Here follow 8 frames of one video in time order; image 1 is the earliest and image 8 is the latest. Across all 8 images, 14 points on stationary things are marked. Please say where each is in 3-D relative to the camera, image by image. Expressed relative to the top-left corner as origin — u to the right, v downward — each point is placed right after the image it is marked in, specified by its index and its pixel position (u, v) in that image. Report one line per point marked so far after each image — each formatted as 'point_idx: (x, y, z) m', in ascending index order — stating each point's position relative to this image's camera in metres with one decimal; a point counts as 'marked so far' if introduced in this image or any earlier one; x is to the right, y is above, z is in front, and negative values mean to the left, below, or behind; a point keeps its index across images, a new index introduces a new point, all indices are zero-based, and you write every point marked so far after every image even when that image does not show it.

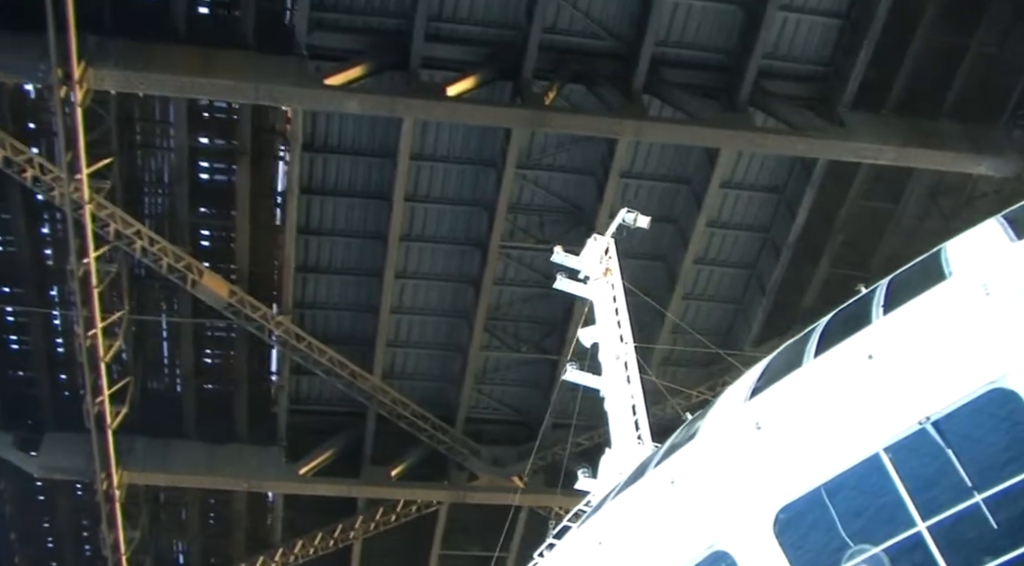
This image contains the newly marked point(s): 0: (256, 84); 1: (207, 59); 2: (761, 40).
0: (-3.5, +2.7, +18.2) m
1: (-4.2, +3.1, +18.3) m
2: (+3.8, +3.6, +19.9) m
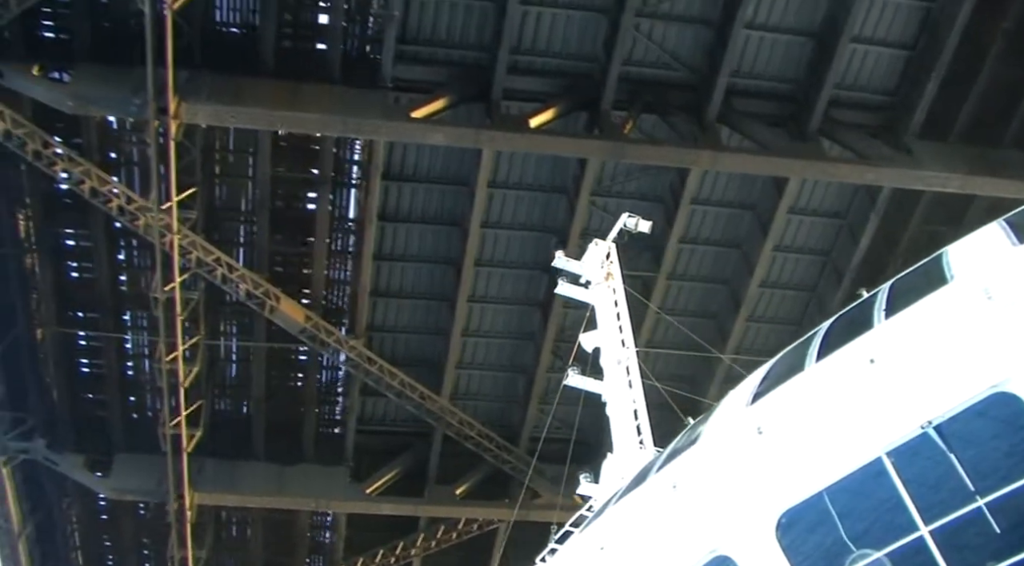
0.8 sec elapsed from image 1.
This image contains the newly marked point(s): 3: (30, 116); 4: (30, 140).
0: (-2.3, +2.3, +18.6) m
1: (-3.0, +2.7, +18.7) m
2: (+4.9, +3.2, +20.3) m
3: (-7.1, +2.5, +19.7) m
4: (-7.1, +2.1, +19.3) m
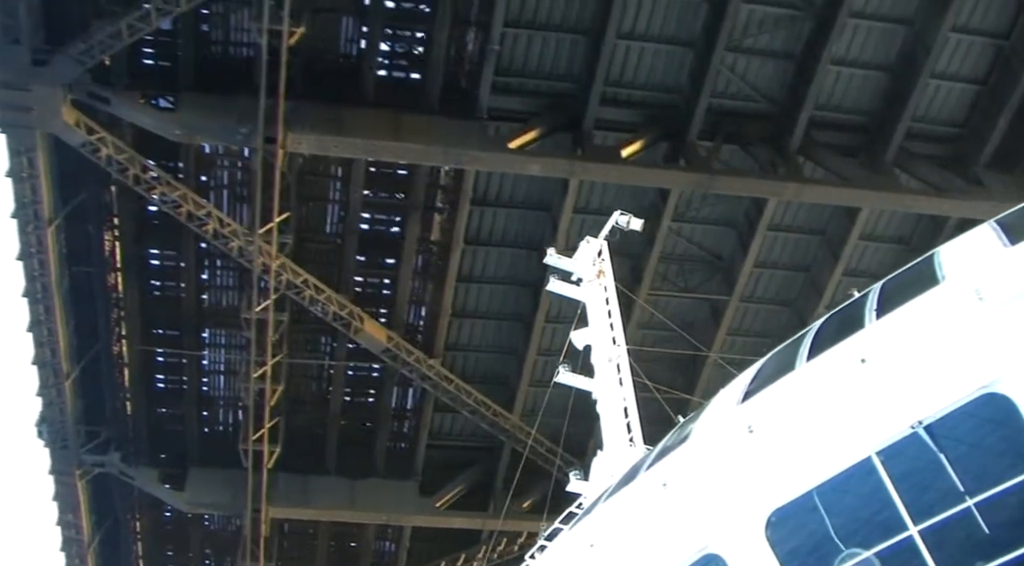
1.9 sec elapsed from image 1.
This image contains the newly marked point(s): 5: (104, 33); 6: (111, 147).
0: (-1.0, +1.9, +19.1) m
1: (-1.7, +2.3, +19.2) m
2: (+6.3, +2.8, +20.9) m
3: (-5.8, +2.2, +20.2) m
4: (-5.7, +1.8, +19.7) m
5: (-5.6, +3.4, +18.4) m
6: (-5.9, +2.0, +19.7) m
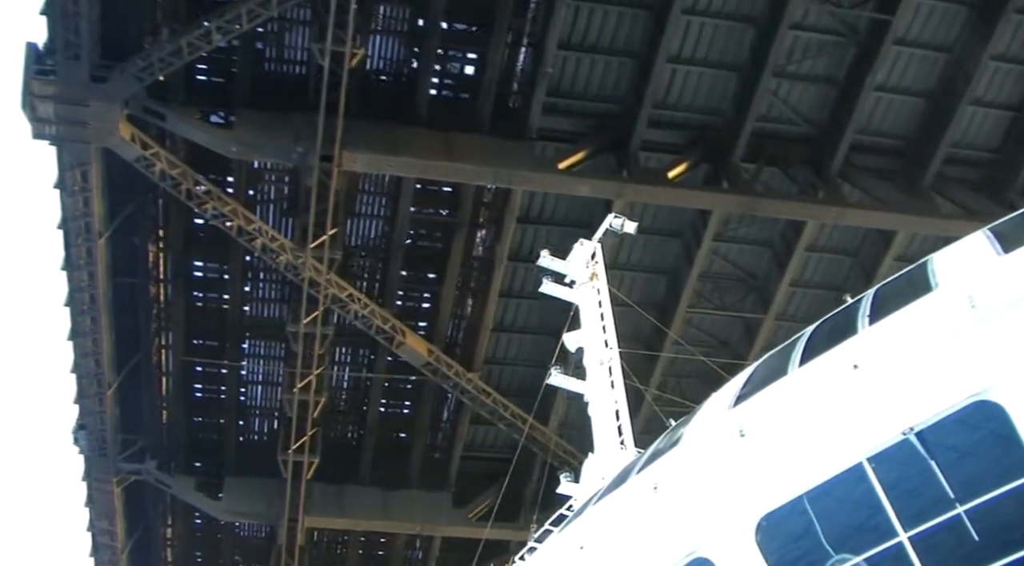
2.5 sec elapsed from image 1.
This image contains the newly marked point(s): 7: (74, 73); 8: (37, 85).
0: (-0.2, +1.7, +19.4) m
1: (-0.9, +2.0, +19.5) m
2: (+7.0, +2.4, +21.2) m
3: (-5.1, +2.0, +20.4) m
4: (-5.0, +1.6, +20.0) m
5: (-4.9, +3.2, +18.6) m
6: (-5.2, +1.8, +19.9) m
7: (-6.2, +3.0, +18.8) m
8: (-6.7, +2.8, +18.8) m
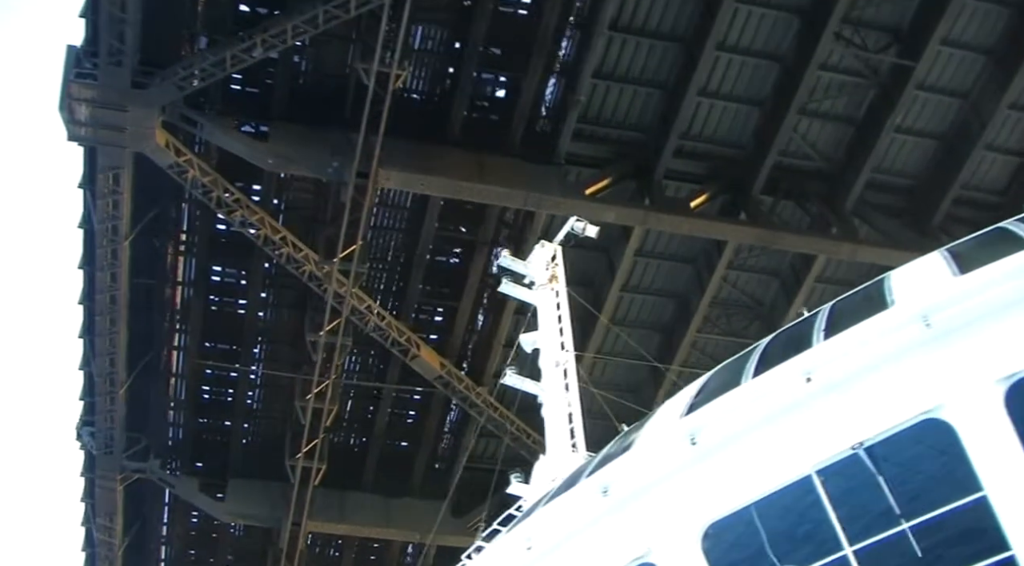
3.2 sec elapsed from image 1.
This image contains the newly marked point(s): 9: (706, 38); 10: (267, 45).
0: (+0.2, +1.3, +19.8) m
1: (-0.5, +1.8, +19.9) m
2: (+7.4, +1.8, +21.9) m
3: (-4.6, +1.9, +20.7) m
4: (-4.6, +1.5, +20.3) m
5: (-4.3, +3.1, +18.9) m
6: (-4.8, +1.7, +20.2) m
7: (-5.7, +2.9, +19.0) m
8: (-6.2, +2.8, +18.9) m
9: (+2.9, +3.6, +19.7) m
10: (-3.4, +3.3, +18.7) m
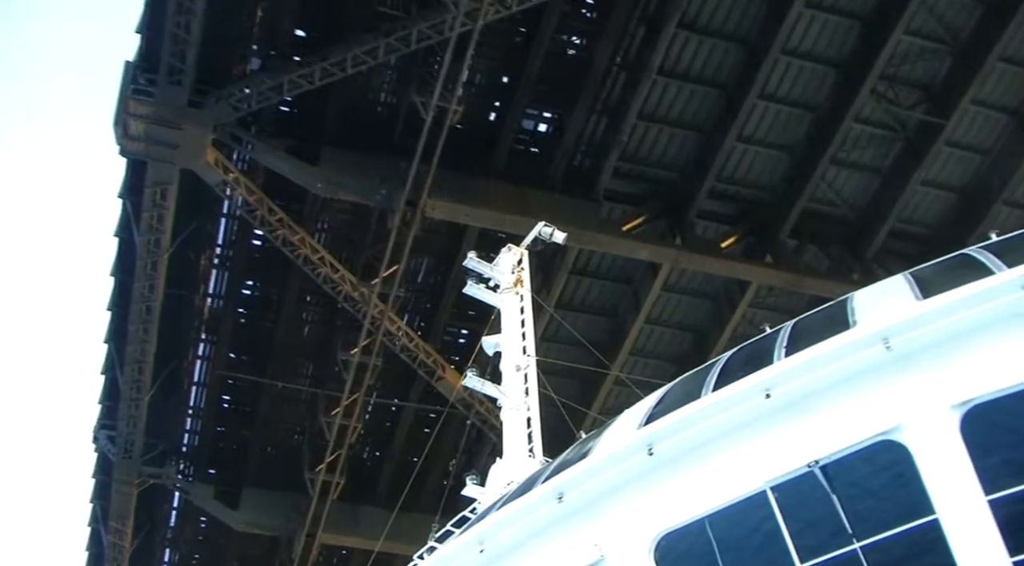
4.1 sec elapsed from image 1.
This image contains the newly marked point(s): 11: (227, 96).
0: (+0.8, +0.8, +20.4) m
1: (+0.2, +1.3, +20.4) m
2: (+8.0, +0.9, +22.6) m
3: (-4.0, +1.6, +21.1) m
4: (-3.9, +1.2, +20.7) m
5: (-3.6, +2.9, +19.3) m
6: (-4.1, +1.5, +20.6) m
7: (-4.9, +2.7, +19.4) m
8: (-5.5, +2.6, +19.3) m
9: (+3.6, +3.0, +20.3) m
10: (-2.7, +3.0, +19.1) m
11: (-4.2, +2.7, +19.4) m
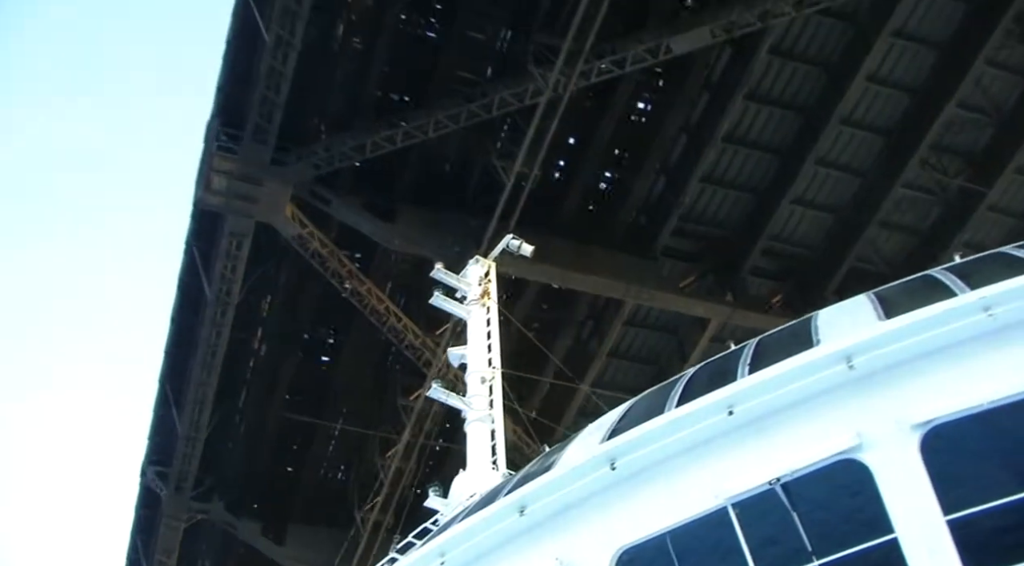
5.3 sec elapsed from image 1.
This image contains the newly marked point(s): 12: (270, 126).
0: (+1.8, 0.0, +21.2) m
1: (+1.2, +0.4, +21.2) m
2: (+8.9, -0.1, +23.6) m
3: (-3.0, +0.8, +21.8) m
4: (-2.9, +0.4, +21.3) m
5: (-2.5, +2.1, +20.0) m
6: (-3.1, +0.7, +21.2) m
7: (-3.8, +1.9, +20.0) m
8: (-4.4, +1.8, +20.0) m
9: (+4.7, +2.1, +21.2) m
10: (-1.6, +2.2, +19.8) m
11: (-3.1, +1.9, +20.1) m
12: (-3.6, +2.4, +19.8) m
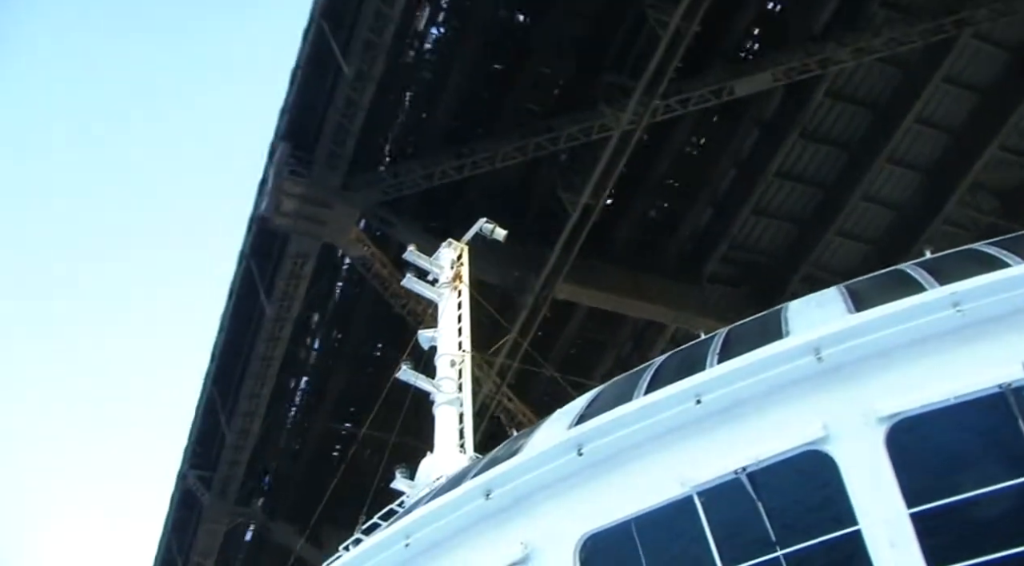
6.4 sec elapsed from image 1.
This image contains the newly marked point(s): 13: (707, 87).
0: (+2.7, -0.5, +22.0) m
1: (+2.1, 0.0, +22.0) m
2: (+9.8, -0.7, +24.6) m
3: (-2.1, +0.5, +22.5) m
4: (-2.0, +0.1, +22.0) m
5: (-1.5, +1.7, +20.7) m
6: (-2.2, +0.3, +21.9) m
7: (-2.9, +1.6, +20.7) m
8: (-3.4, +1.5, +20.6) m
9: (+5.6, +1.6, +22.0) m
10: (-0.6, +1.8, +20.6) m
11: (-2.1, +1.6, +20.8) m
12: (-2.6, +2.0, +20.5) m
13: (+2.9, +2.9, +19.5) m
